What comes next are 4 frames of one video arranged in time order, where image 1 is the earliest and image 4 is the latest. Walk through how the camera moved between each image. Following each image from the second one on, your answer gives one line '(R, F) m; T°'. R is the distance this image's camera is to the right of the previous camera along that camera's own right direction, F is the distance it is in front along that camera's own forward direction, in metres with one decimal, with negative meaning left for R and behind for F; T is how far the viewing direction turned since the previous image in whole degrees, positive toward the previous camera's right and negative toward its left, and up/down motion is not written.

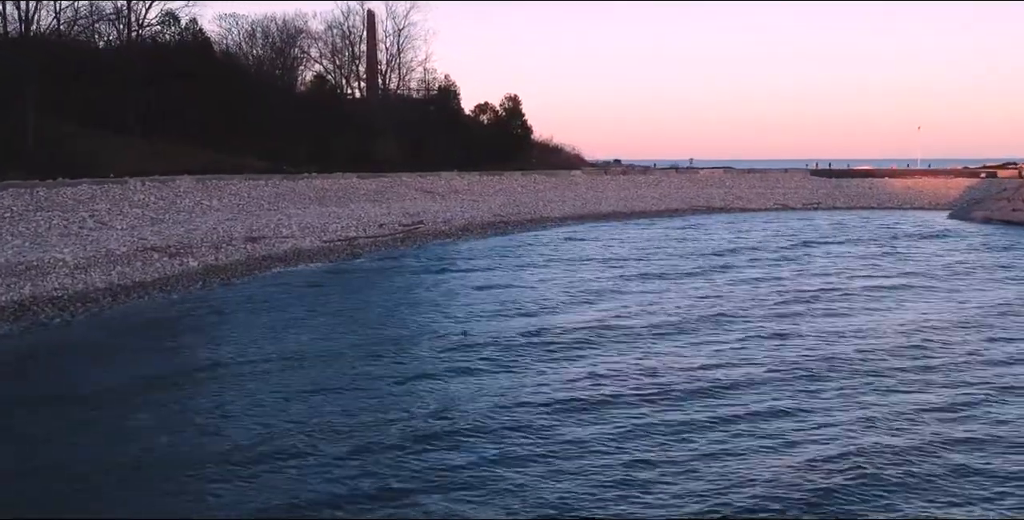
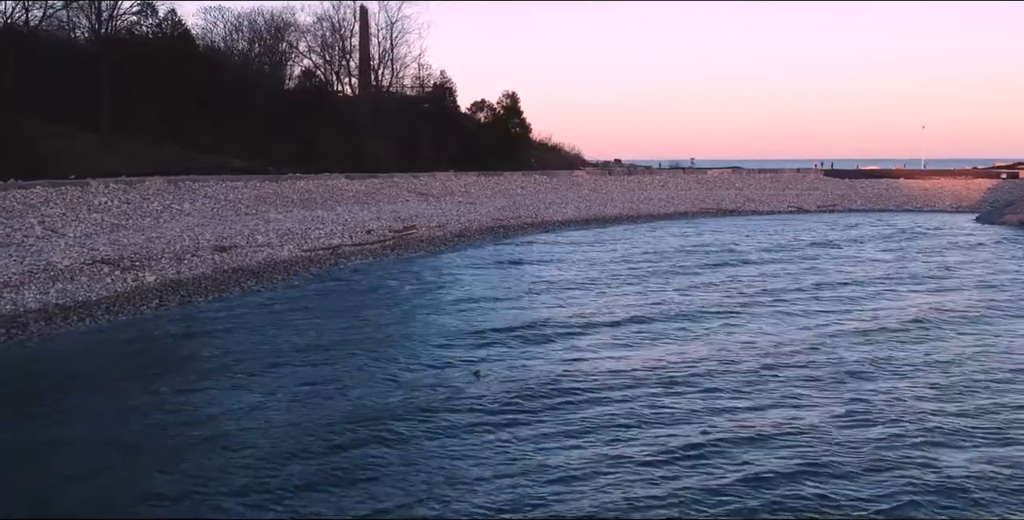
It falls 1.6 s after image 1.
(-0.1, +1.8) m; 0°
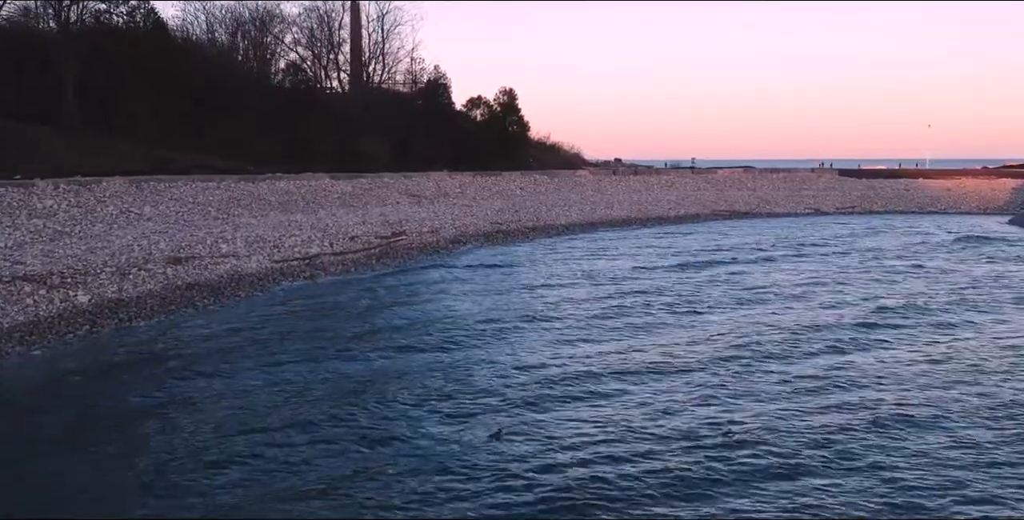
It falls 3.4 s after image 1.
(-0.1, +2.0) m; 0°
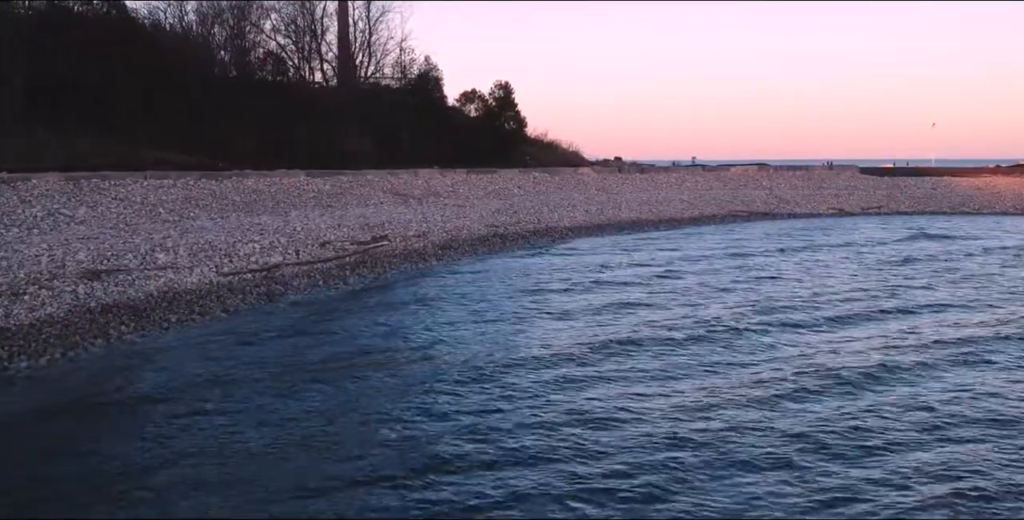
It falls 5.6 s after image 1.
(-0.1, +2.5) m; 0°
